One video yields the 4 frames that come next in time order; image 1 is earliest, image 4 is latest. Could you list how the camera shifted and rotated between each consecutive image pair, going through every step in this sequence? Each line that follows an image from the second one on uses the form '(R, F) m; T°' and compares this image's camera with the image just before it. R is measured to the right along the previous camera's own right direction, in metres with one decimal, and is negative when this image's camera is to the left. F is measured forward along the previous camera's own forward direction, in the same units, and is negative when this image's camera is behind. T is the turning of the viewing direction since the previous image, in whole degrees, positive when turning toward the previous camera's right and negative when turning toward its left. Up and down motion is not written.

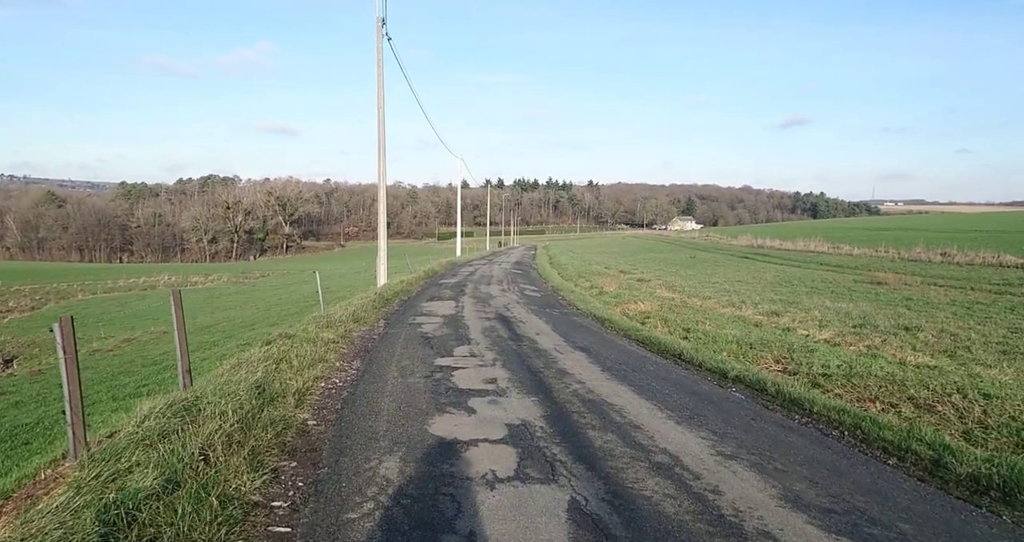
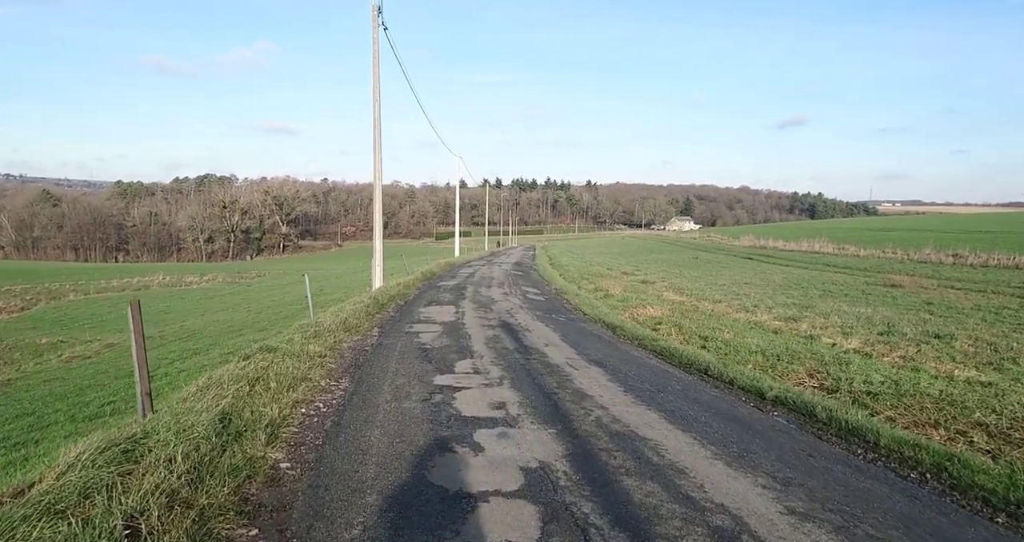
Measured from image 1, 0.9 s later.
(-0.1, +1.0) m; 0°
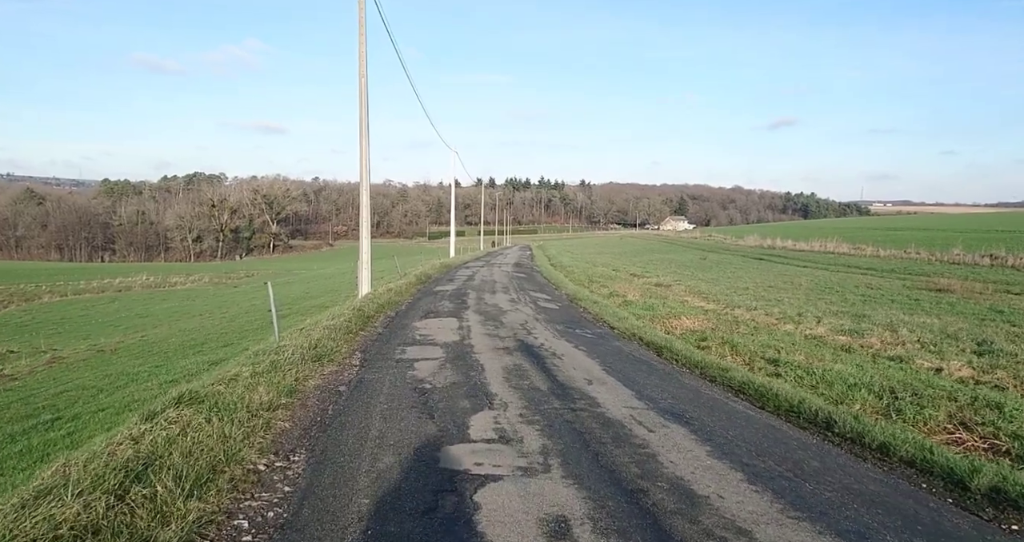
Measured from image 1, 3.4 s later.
(-0.5, +2.8) m; +1°
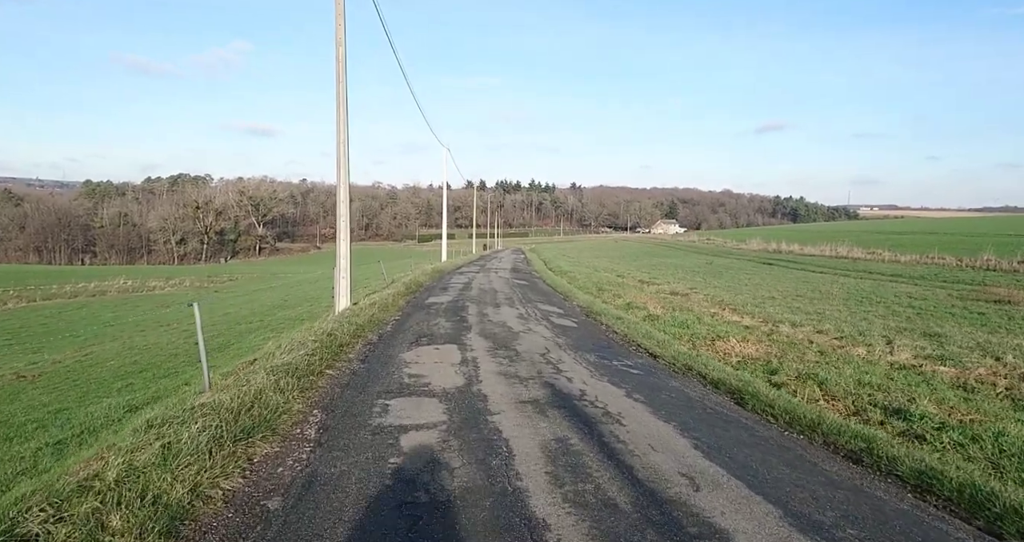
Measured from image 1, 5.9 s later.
(-0.5, +3.0) m; +1°
